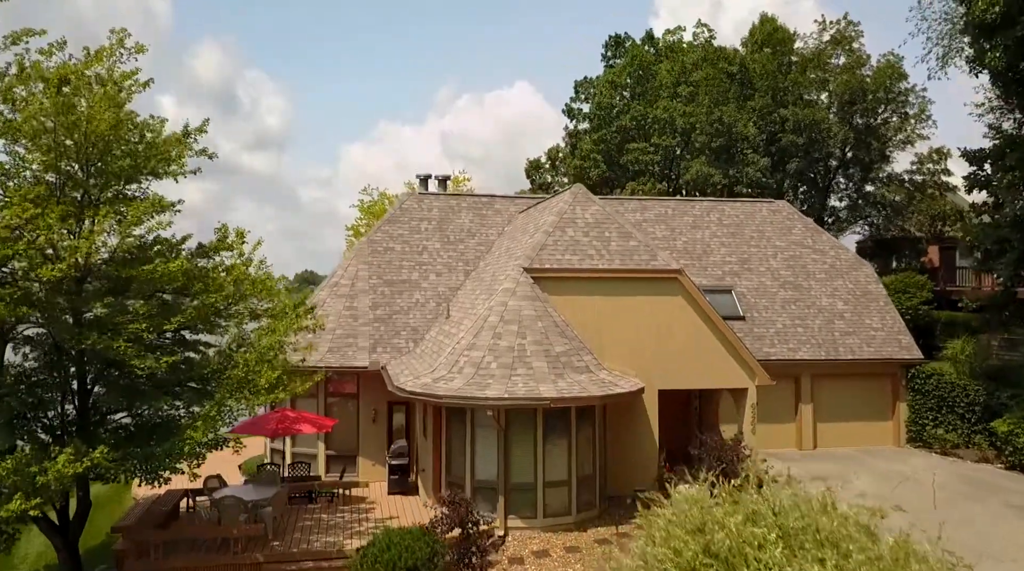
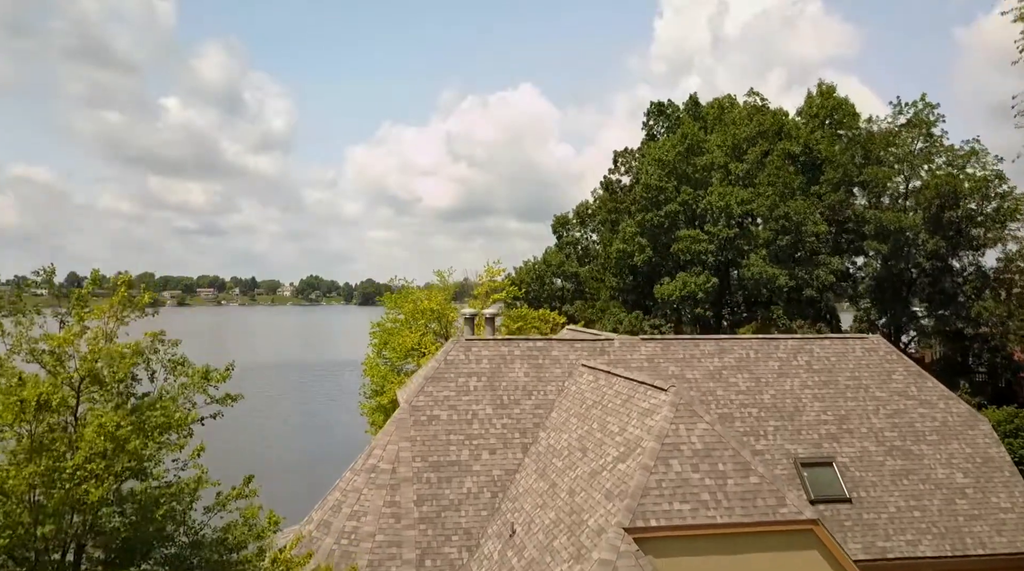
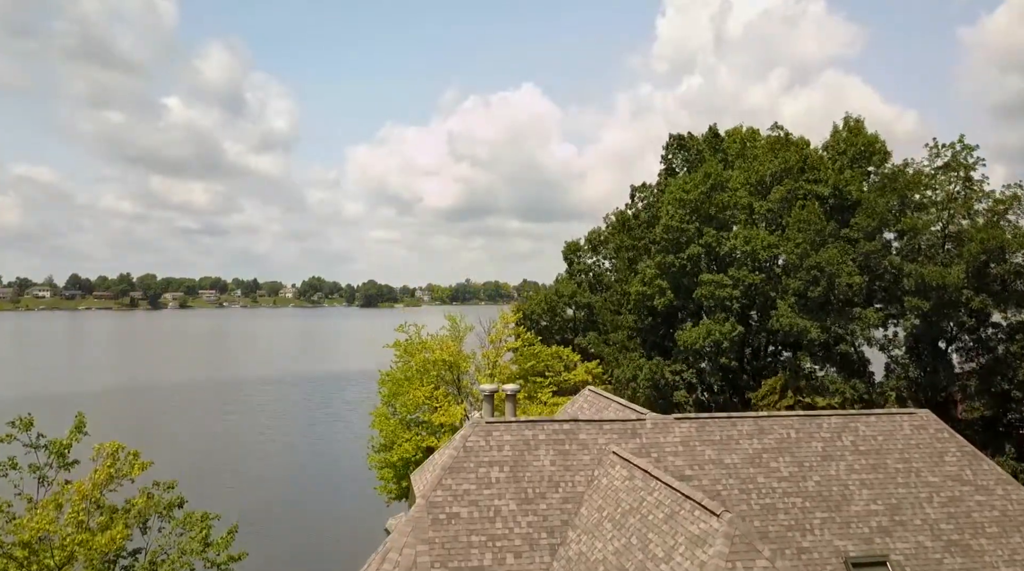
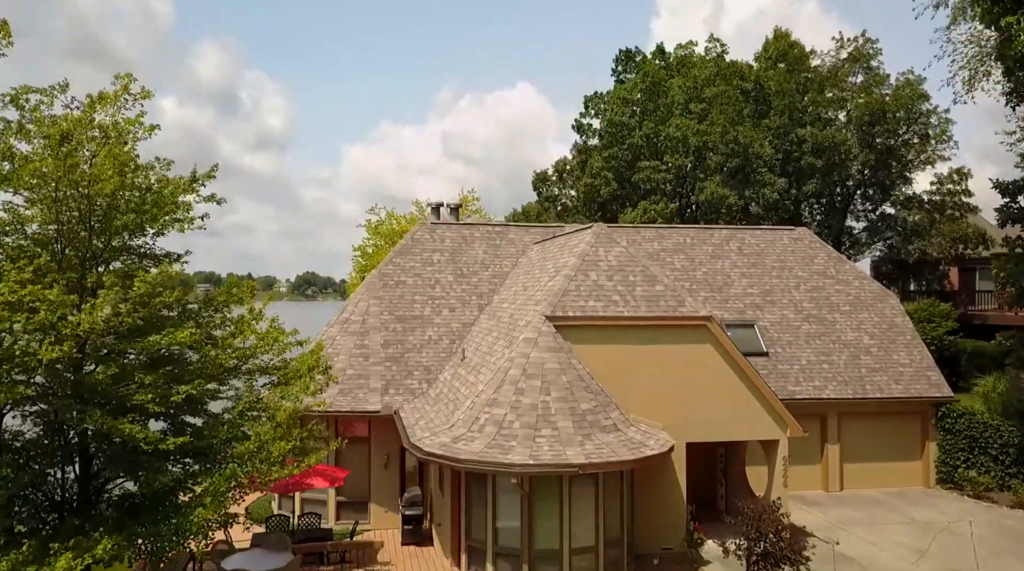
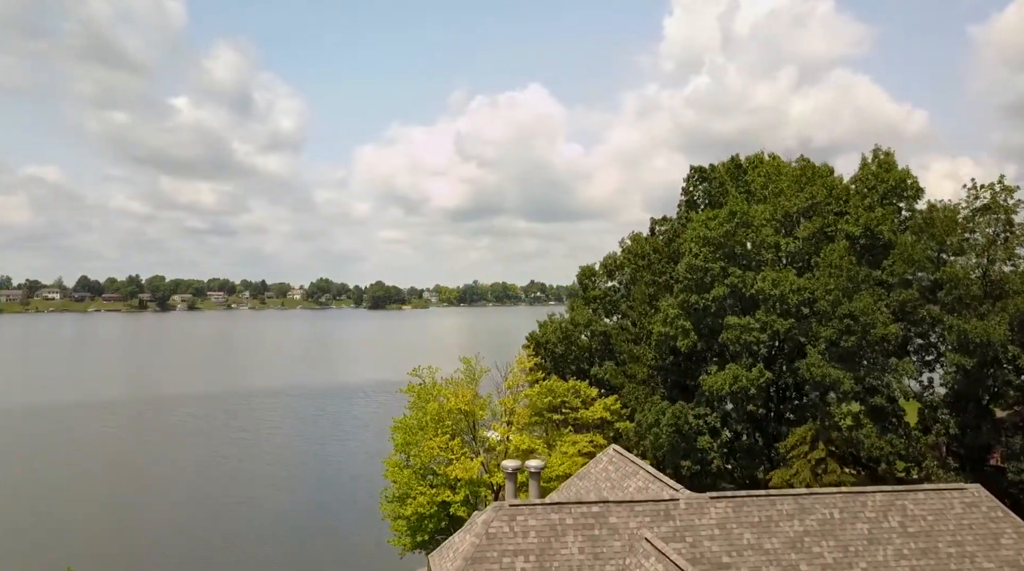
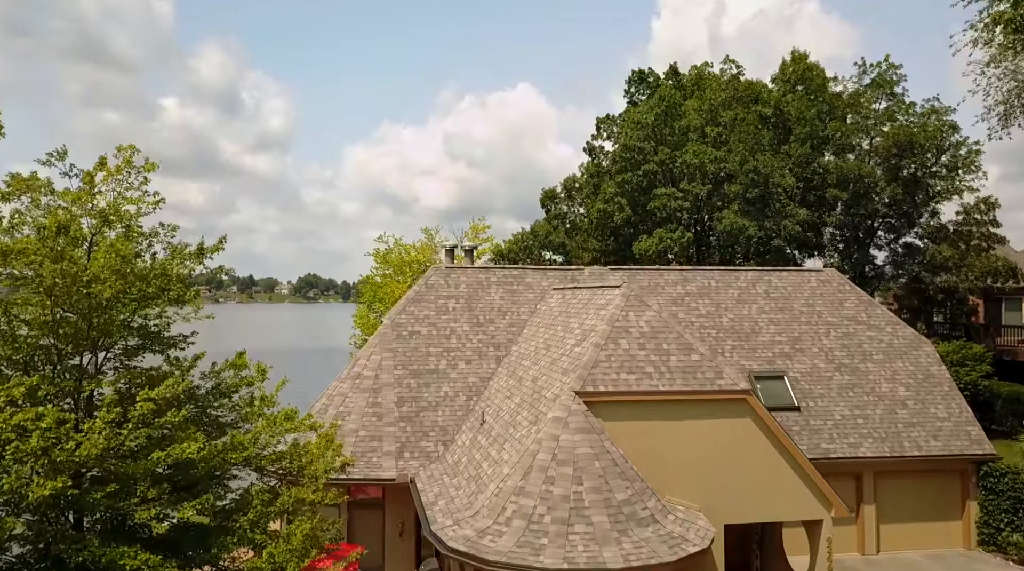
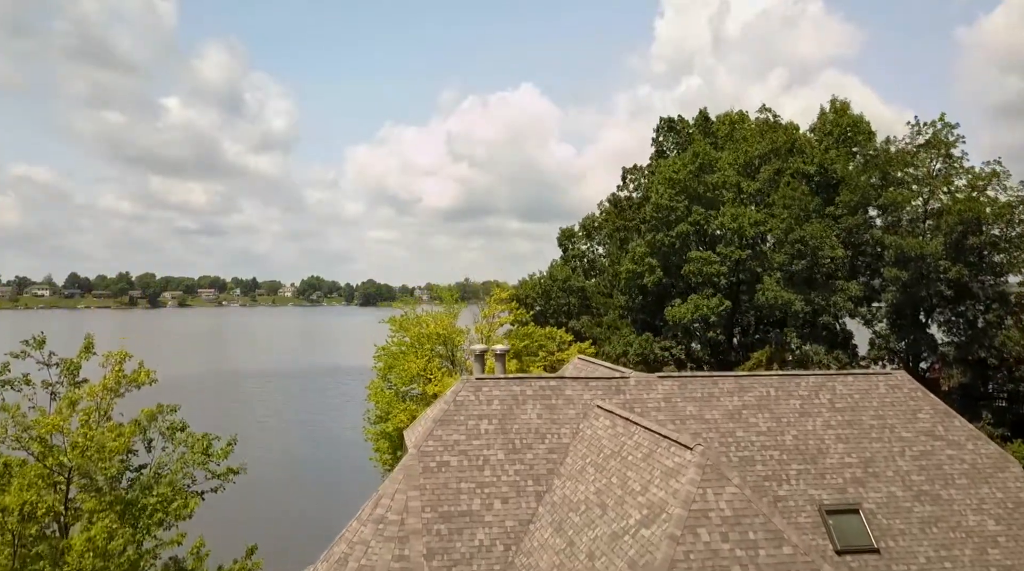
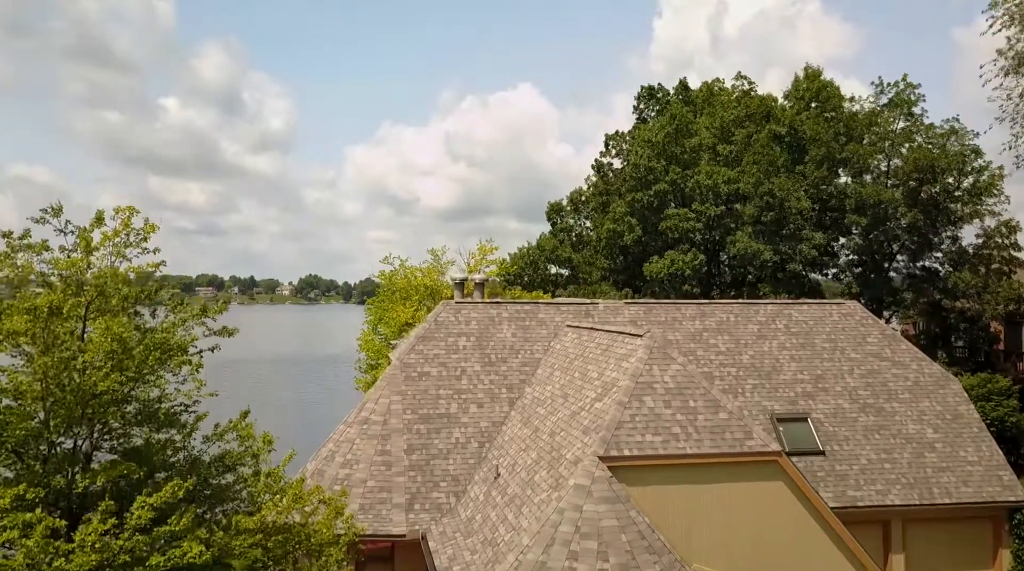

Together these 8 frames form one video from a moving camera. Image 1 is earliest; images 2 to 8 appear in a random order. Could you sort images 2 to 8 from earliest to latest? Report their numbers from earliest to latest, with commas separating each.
4, 6, 8, 2, 7, 3, 5
